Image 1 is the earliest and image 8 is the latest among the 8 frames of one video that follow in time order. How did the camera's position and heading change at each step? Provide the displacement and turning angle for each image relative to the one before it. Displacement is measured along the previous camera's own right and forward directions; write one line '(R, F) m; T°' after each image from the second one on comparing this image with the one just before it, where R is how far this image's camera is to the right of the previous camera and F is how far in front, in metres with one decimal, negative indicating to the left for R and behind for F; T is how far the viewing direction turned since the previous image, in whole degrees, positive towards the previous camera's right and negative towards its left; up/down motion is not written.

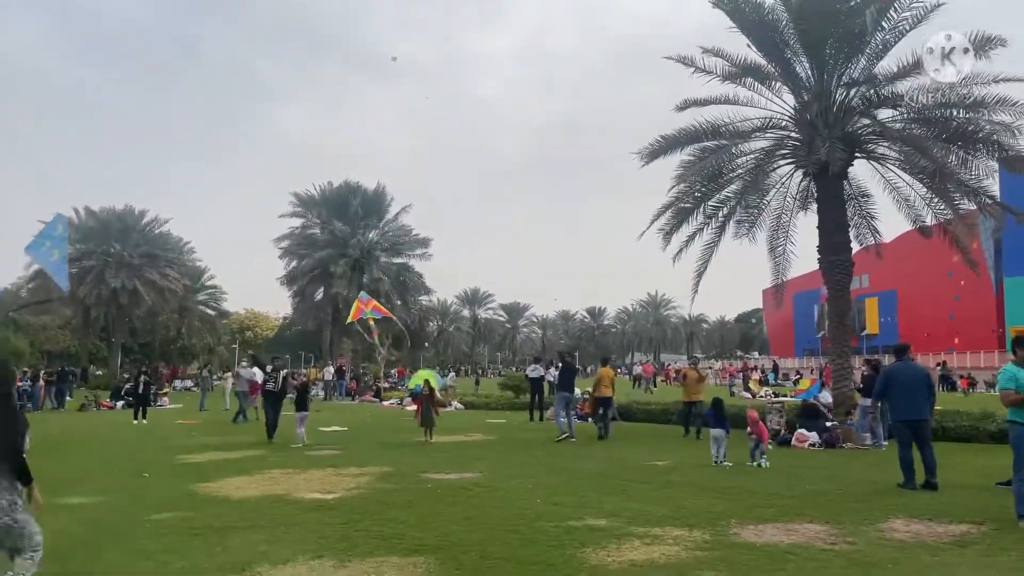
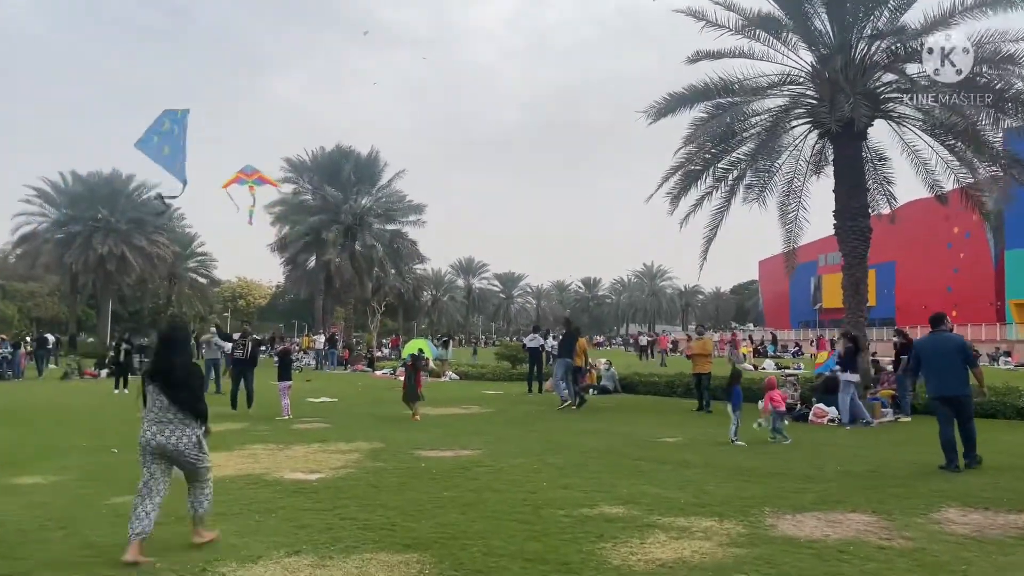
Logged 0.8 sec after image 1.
(-0.1, +0.9) m; 0°
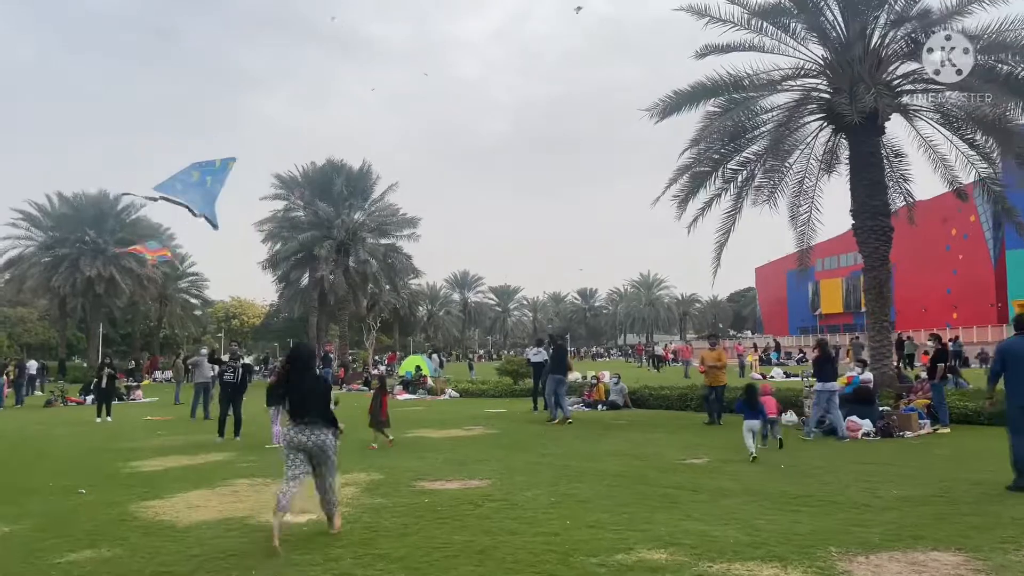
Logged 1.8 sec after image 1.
(-0.1, +0.9) m; 0°
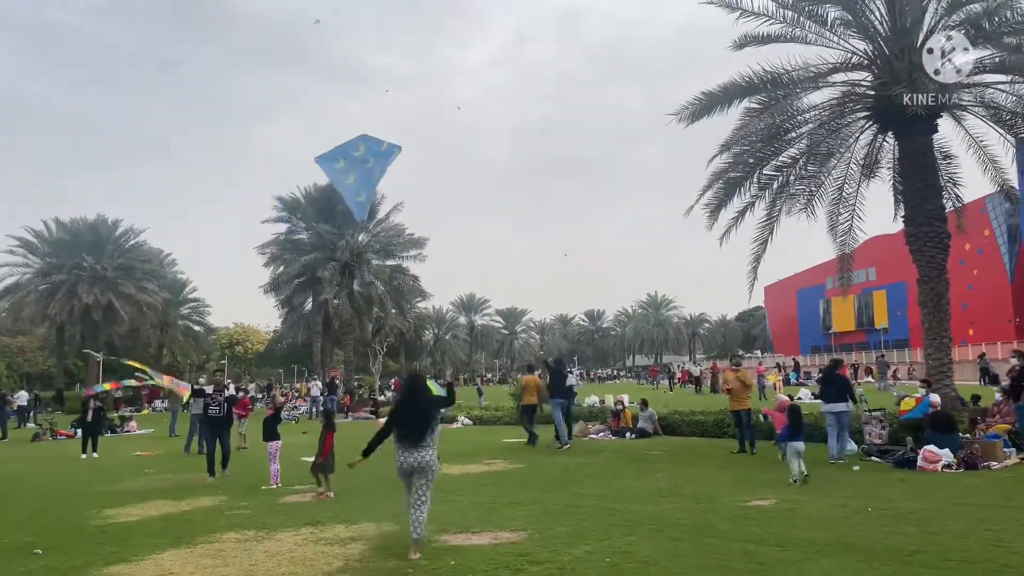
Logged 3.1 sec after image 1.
(-0.3, +1.3) m; 0°
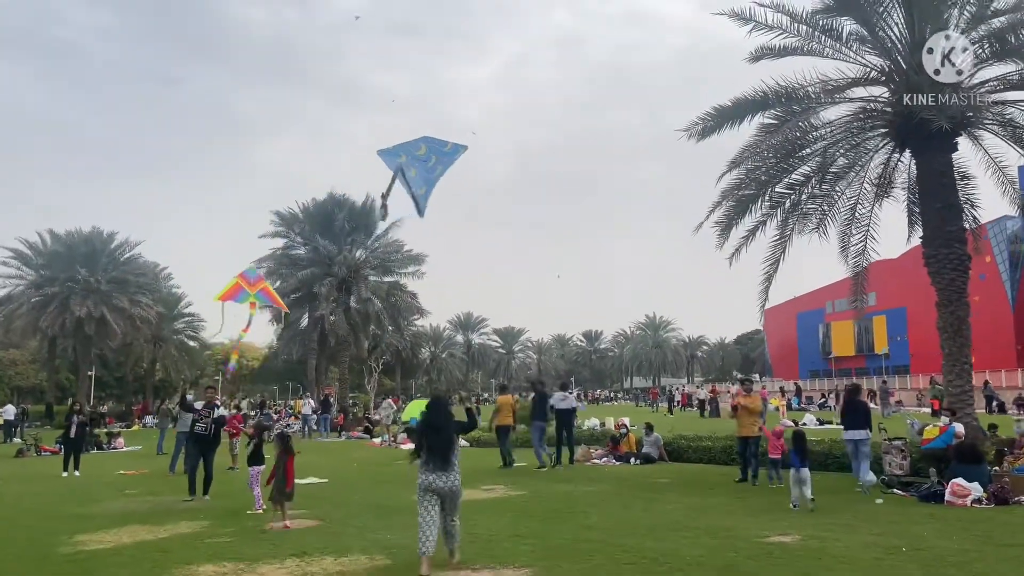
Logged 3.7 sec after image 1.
(-0.1, +0.5) m; 0°
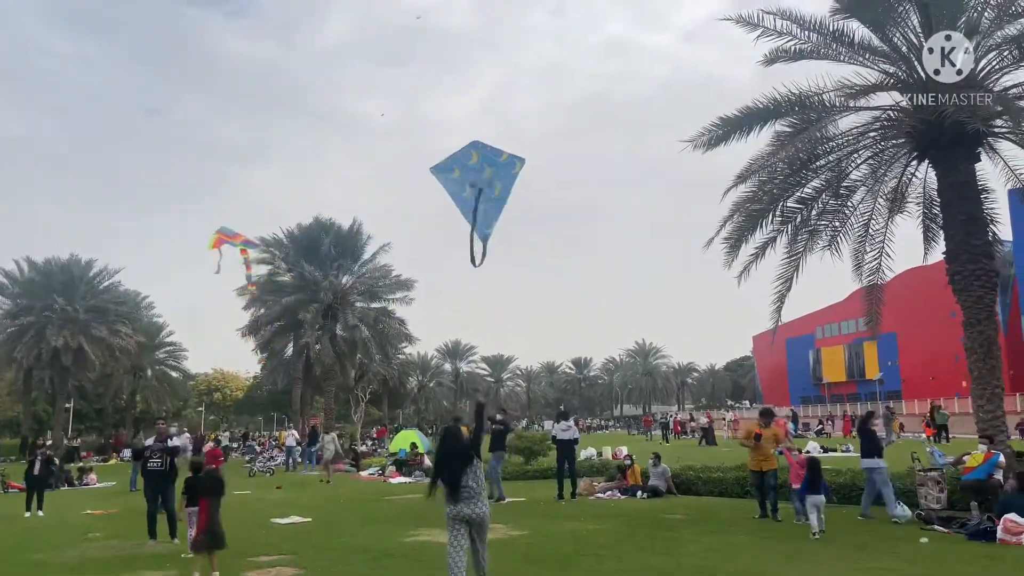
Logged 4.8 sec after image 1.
(-0.2, +0.9) m; +1°
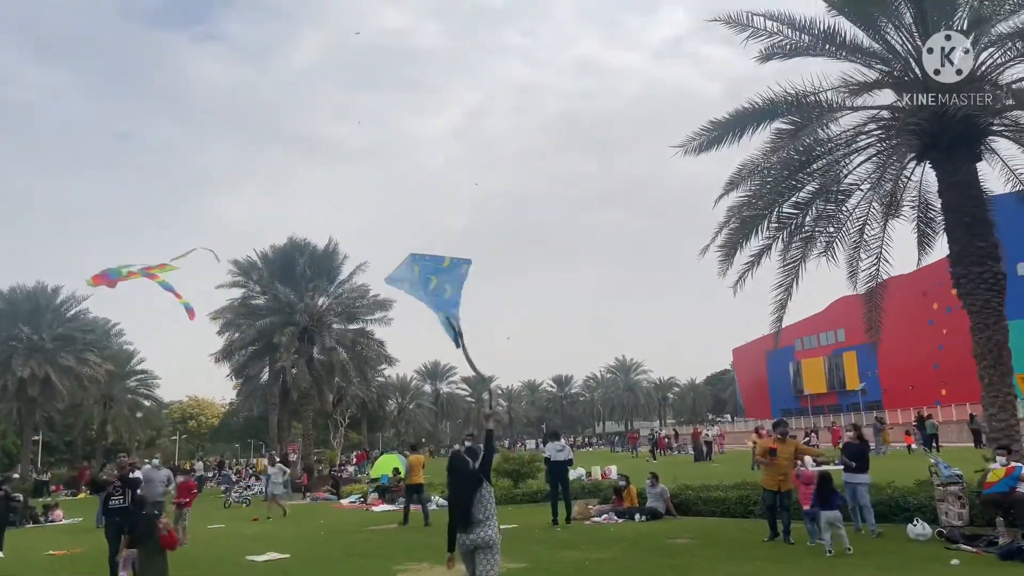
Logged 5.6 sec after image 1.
(-0.1, +0.7) m; +2°
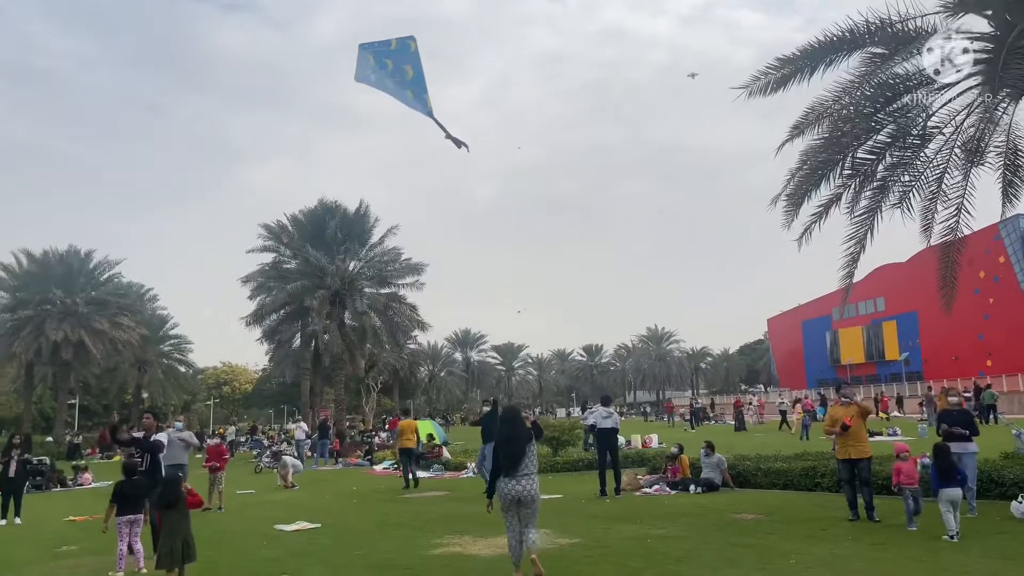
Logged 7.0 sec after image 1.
(-0.3, +1.0) m; -2°
